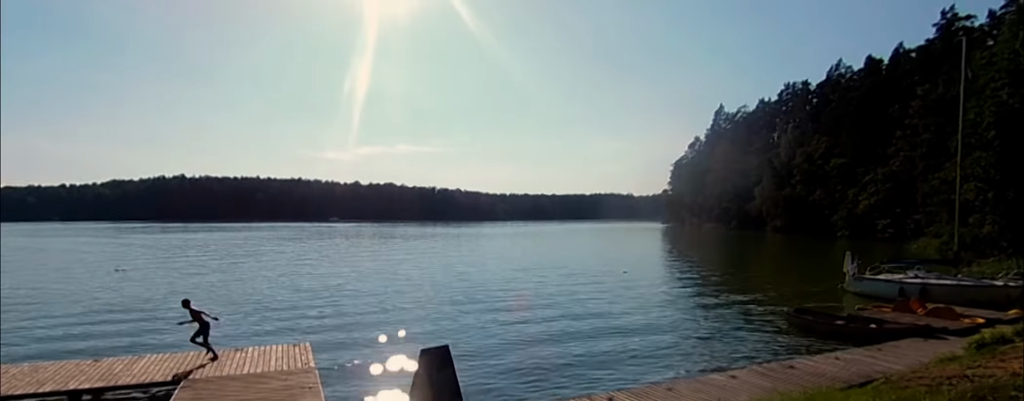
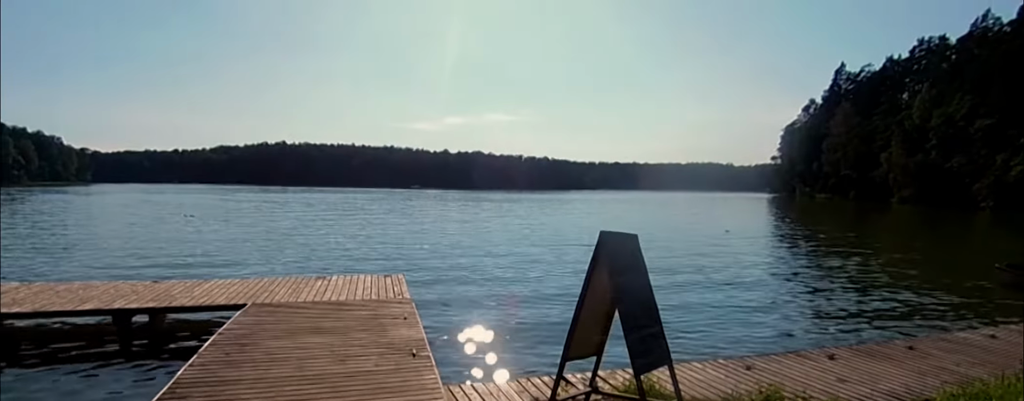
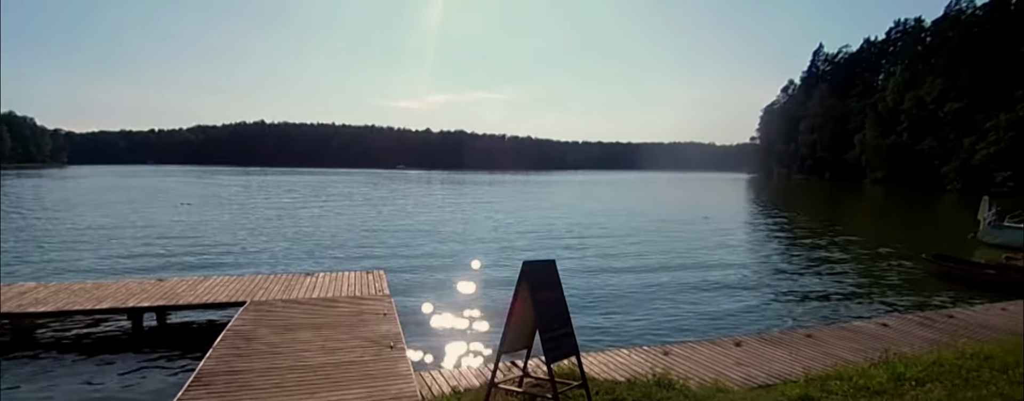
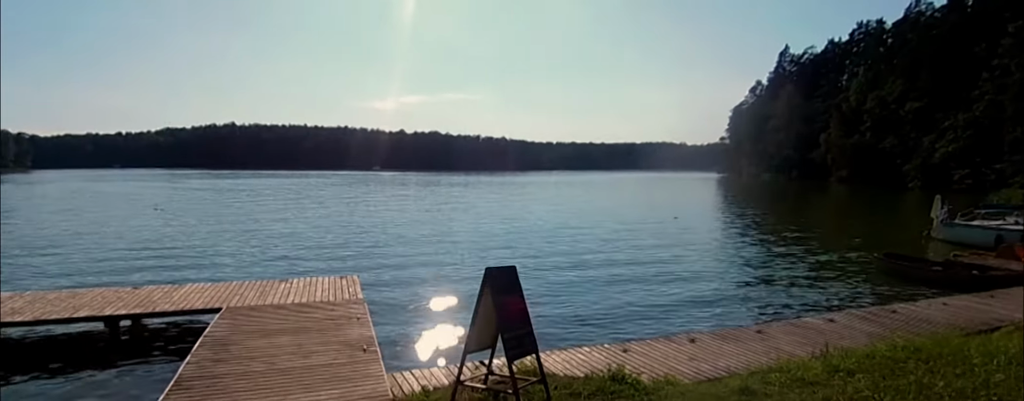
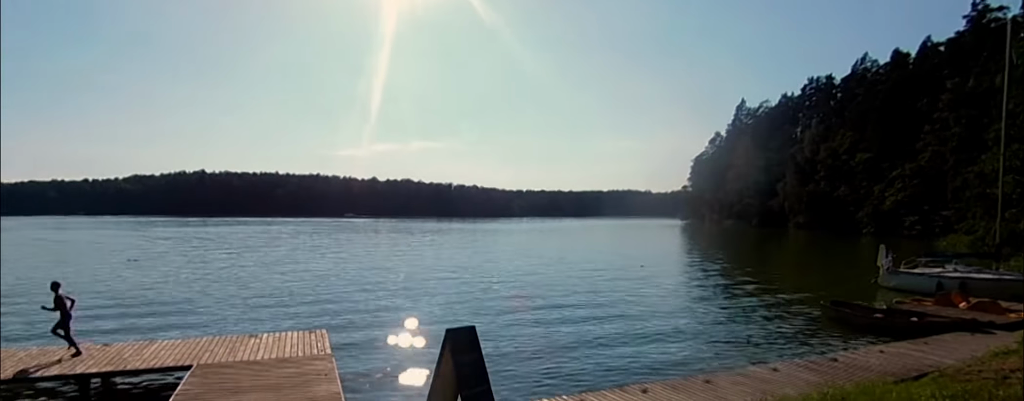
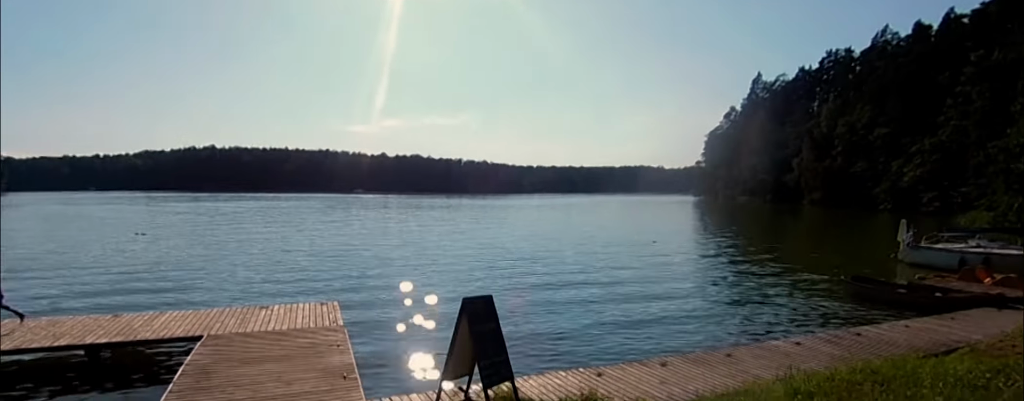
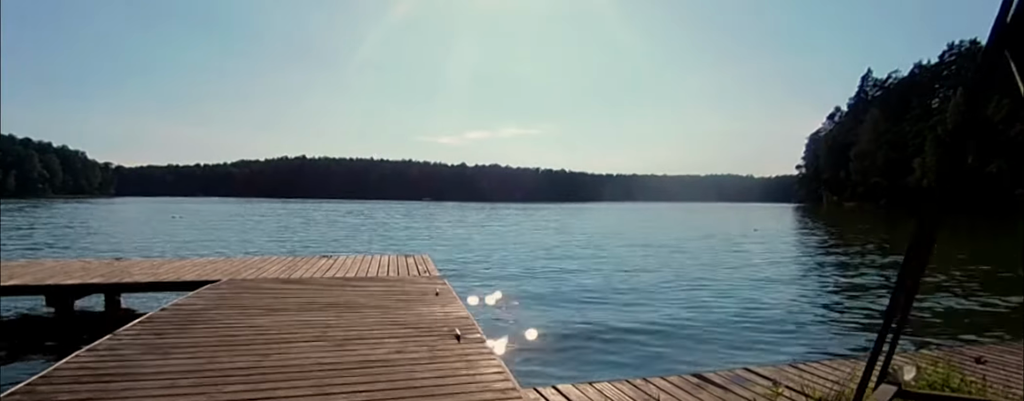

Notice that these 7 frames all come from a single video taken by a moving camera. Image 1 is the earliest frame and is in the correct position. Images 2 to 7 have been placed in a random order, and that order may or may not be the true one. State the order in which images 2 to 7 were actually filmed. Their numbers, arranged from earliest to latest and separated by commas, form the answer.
5, 6, 4, 3, 2, 7
